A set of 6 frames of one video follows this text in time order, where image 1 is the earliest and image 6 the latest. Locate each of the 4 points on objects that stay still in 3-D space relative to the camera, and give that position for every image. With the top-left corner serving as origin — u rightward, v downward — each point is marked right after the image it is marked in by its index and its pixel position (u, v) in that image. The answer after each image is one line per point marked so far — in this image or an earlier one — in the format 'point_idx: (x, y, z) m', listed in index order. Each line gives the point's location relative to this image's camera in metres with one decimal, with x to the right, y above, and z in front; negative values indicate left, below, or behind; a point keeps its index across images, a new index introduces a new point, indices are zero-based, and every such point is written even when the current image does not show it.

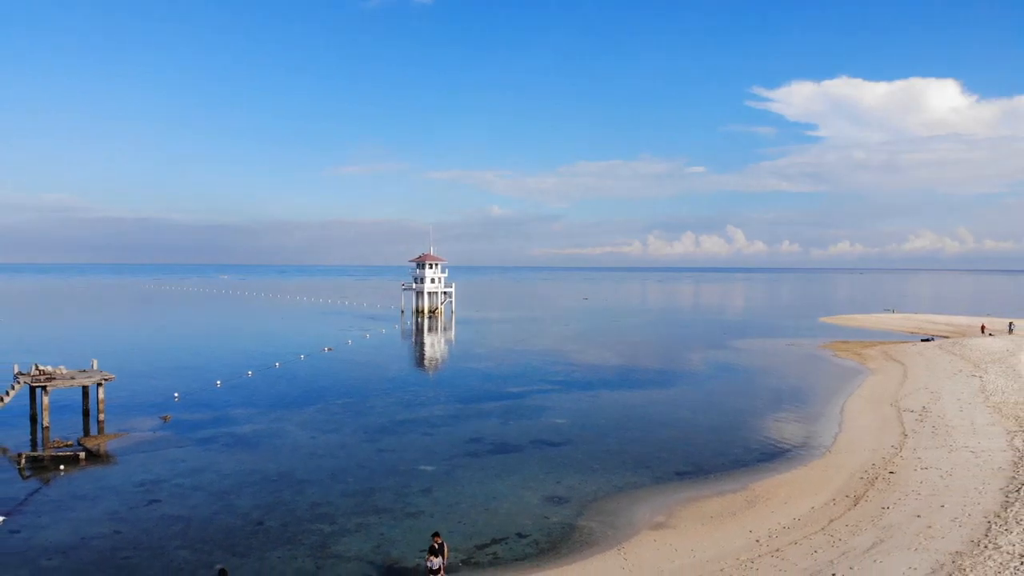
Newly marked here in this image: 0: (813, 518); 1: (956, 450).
0: (+7.3, -5.6, +15.0) m
1: (+14.4, -5.3, +19.9) m
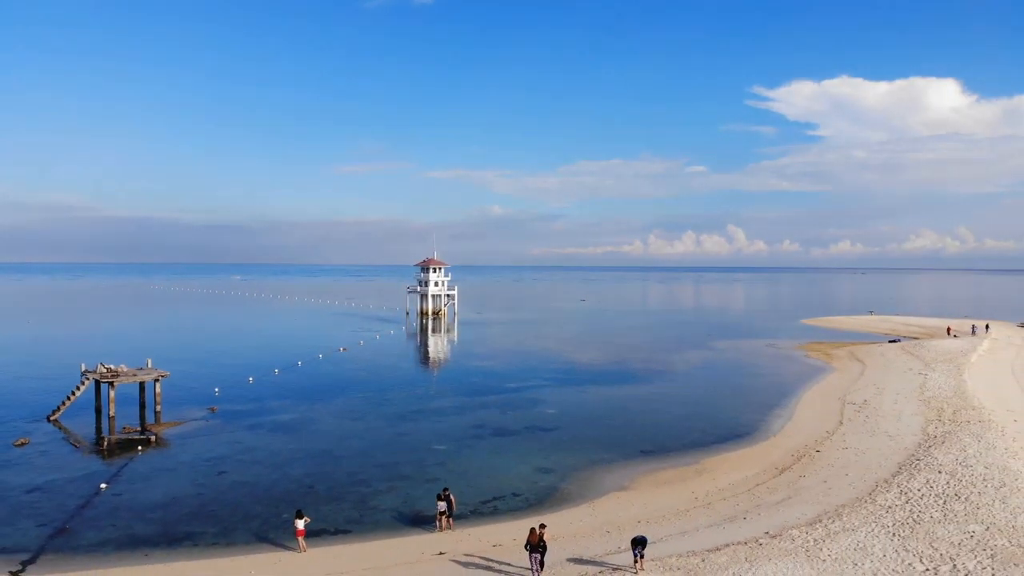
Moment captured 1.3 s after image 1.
0: (+7.2, -6.0, +19.1) m
1: (+14.3, -5.8, +24.0) m
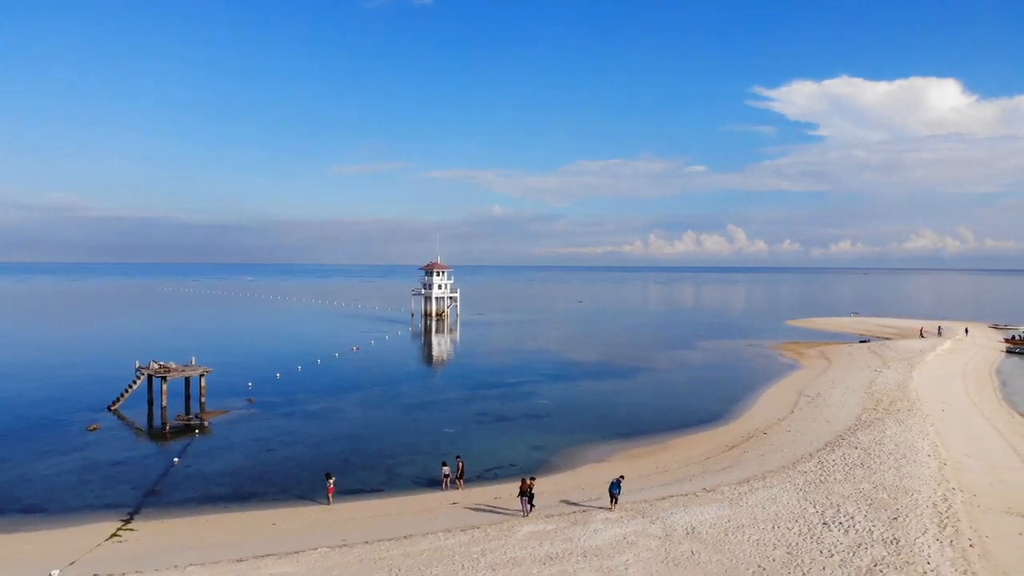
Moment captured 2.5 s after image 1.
0: (+7.1, -6.4, +23.5) m
1: (+14.2, -6.2, +28.4) m
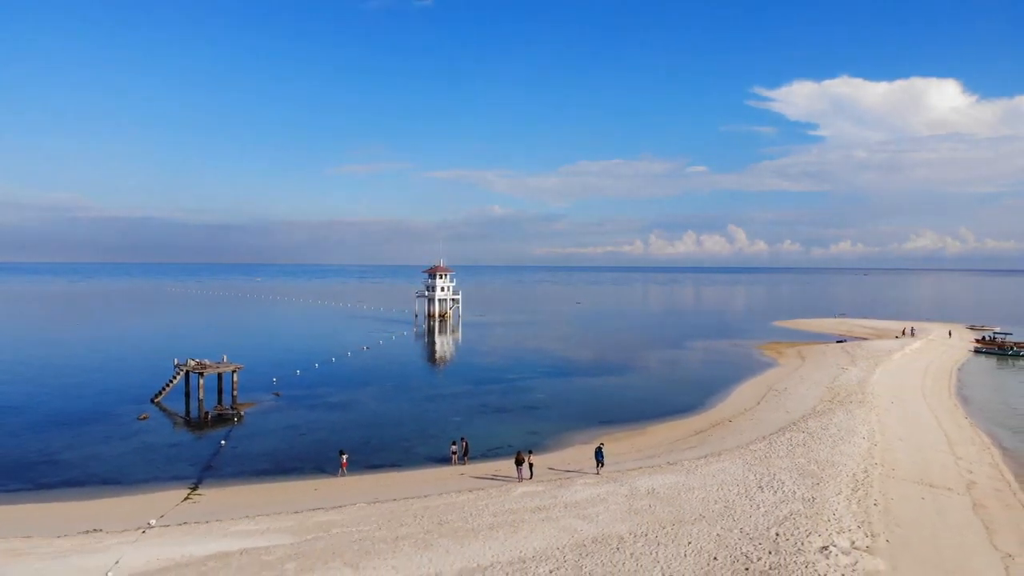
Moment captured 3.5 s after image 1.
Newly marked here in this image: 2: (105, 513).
0: (+7.0, -6.8, +27.5) m
1: (+14.1, -6.5, +32.4) m
2: (-13.1, -7.2, +19.7) m
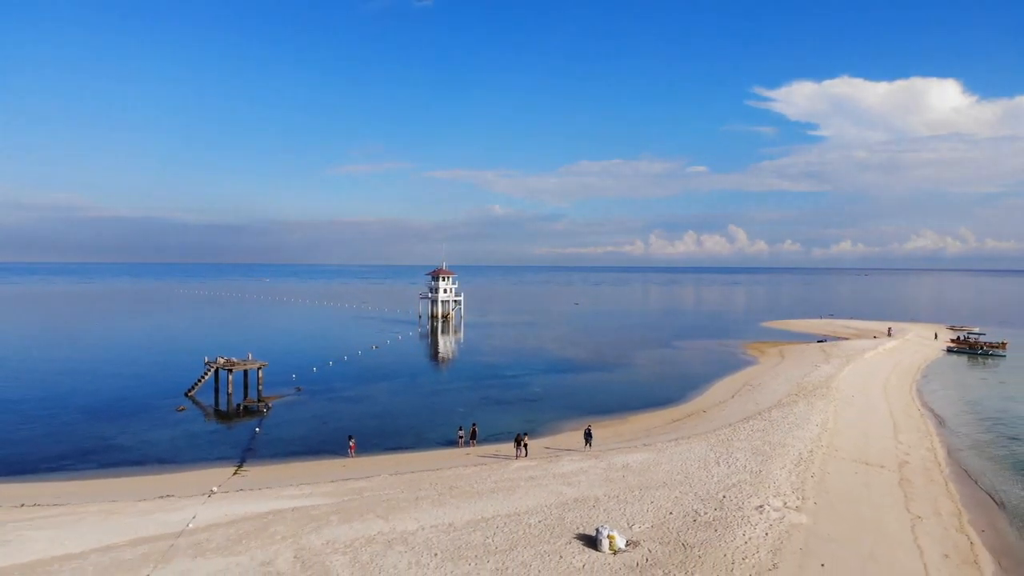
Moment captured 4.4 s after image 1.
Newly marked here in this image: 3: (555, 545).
0: (+6.9, -7.1, +31.3) m
1: (+14.1, -6.8, +36.3) m
2: (-13.2, -7.5, +23.6) m
3: (+1.2, -7.0, +16.8) m
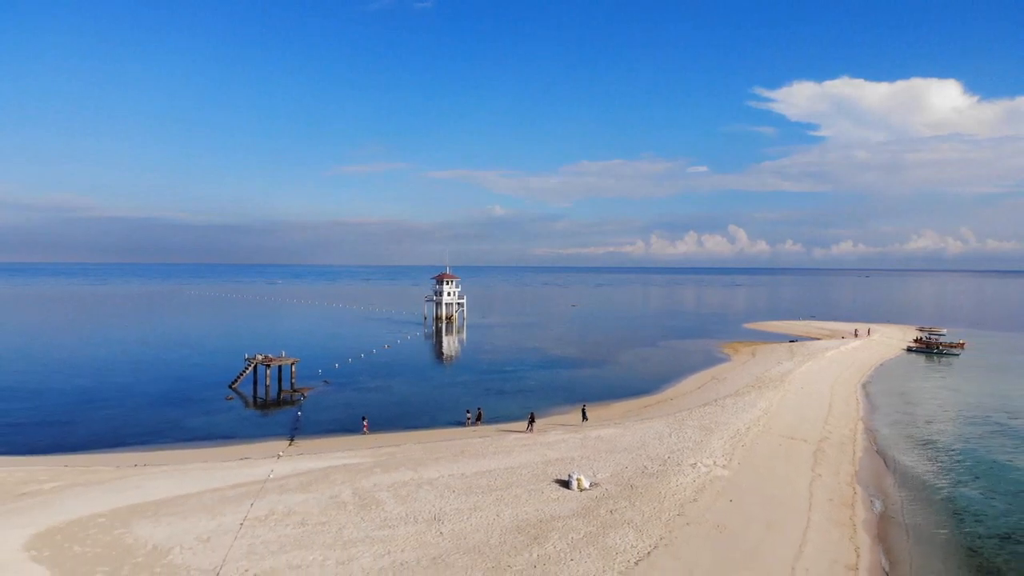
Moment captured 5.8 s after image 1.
0: (+6.8, -7.6, +37.9) m
1: (+13.9, -7.3, +42.8) m
2: (-13.3, -8.0, +30.2) m
3: (+1.0, -7.6, +23.4) m
